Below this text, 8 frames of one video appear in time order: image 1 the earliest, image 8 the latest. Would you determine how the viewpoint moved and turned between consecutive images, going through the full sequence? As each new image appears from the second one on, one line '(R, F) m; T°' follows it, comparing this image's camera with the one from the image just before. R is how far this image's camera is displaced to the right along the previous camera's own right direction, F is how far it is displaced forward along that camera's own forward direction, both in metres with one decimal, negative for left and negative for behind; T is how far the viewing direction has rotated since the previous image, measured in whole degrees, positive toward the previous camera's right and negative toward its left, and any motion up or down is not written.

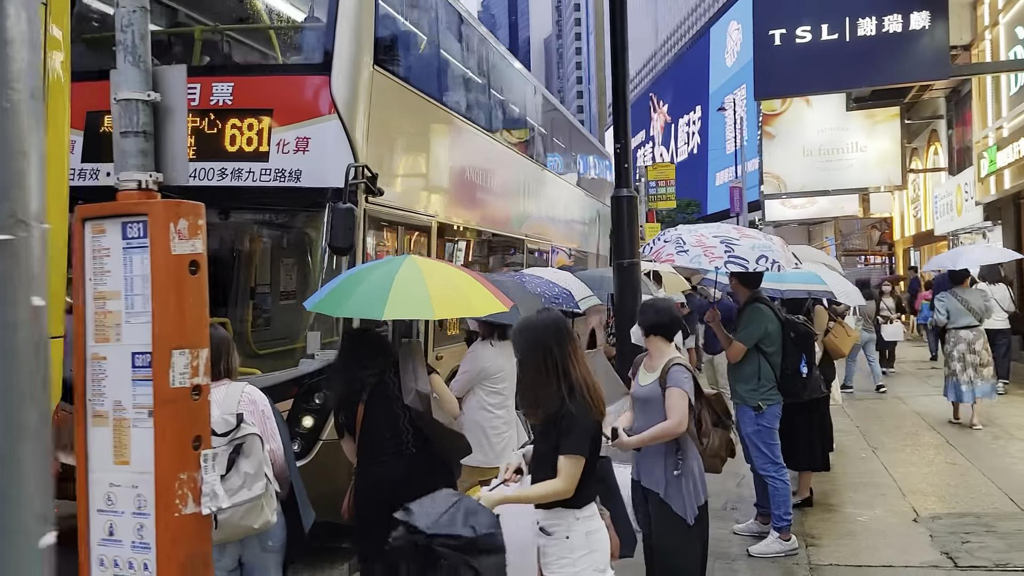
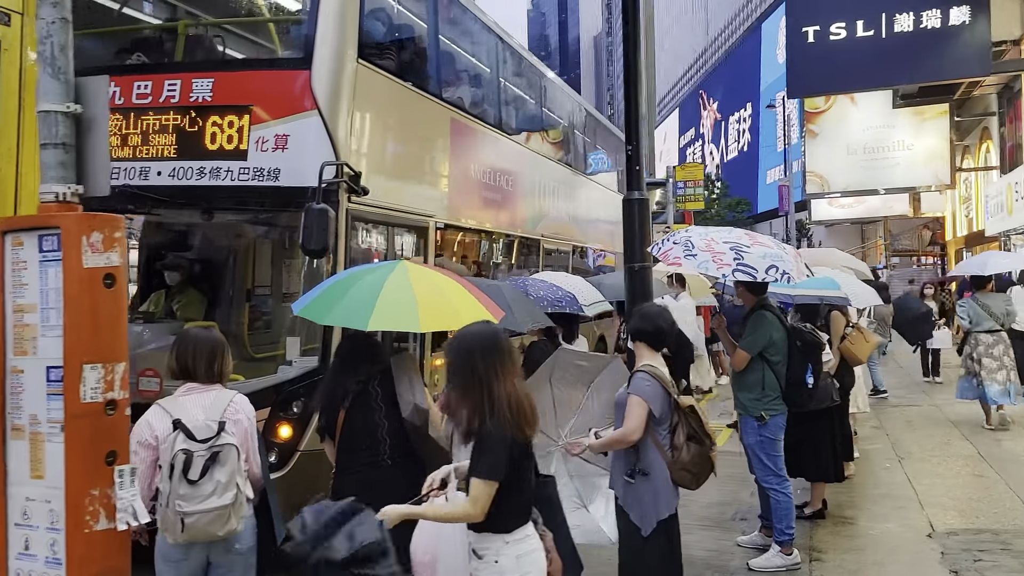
(+0.4, +0.2) m; -3°
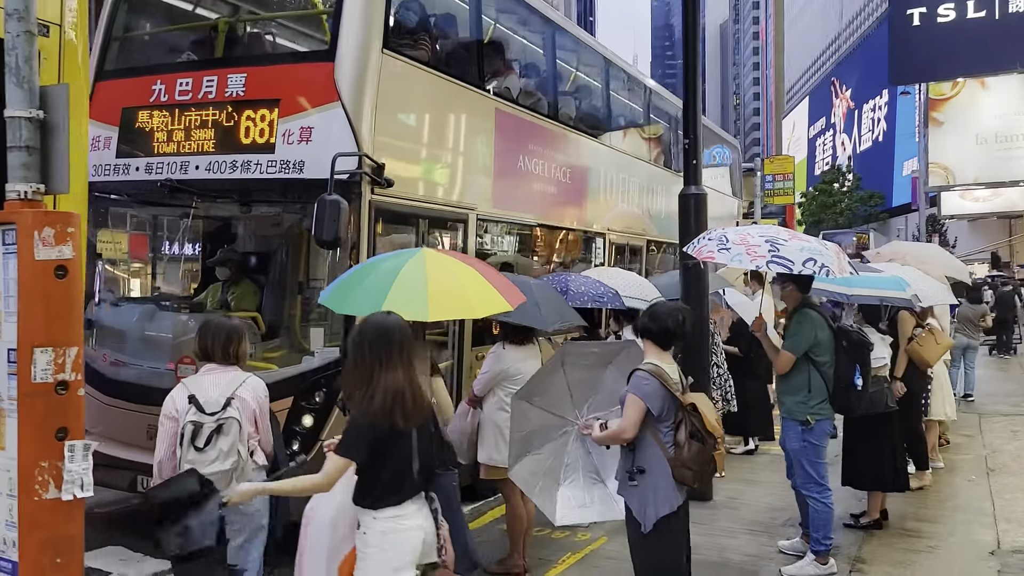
(+0.5, +0.1) m; -8°
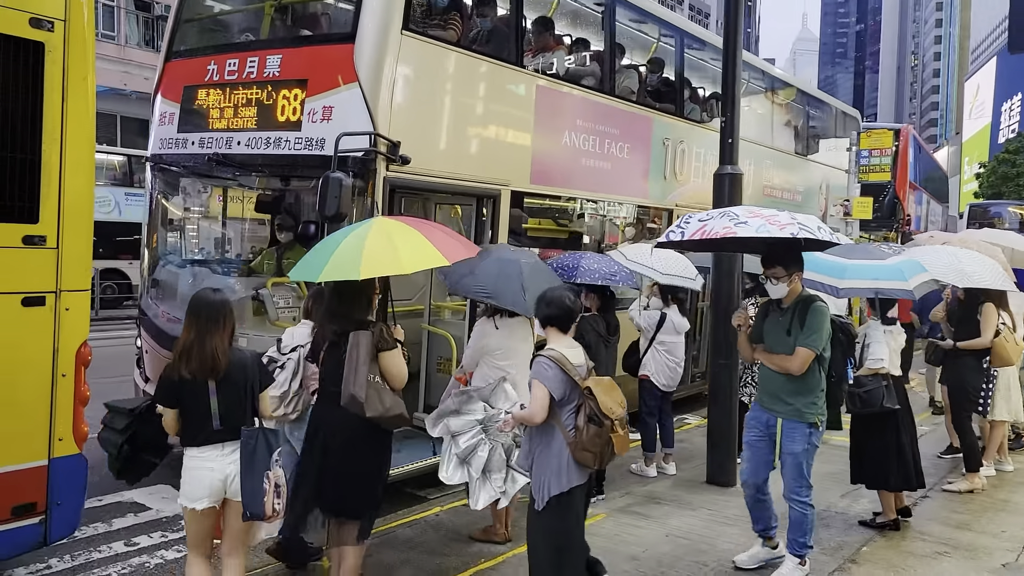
(+0.8, 0.0) m; -9°
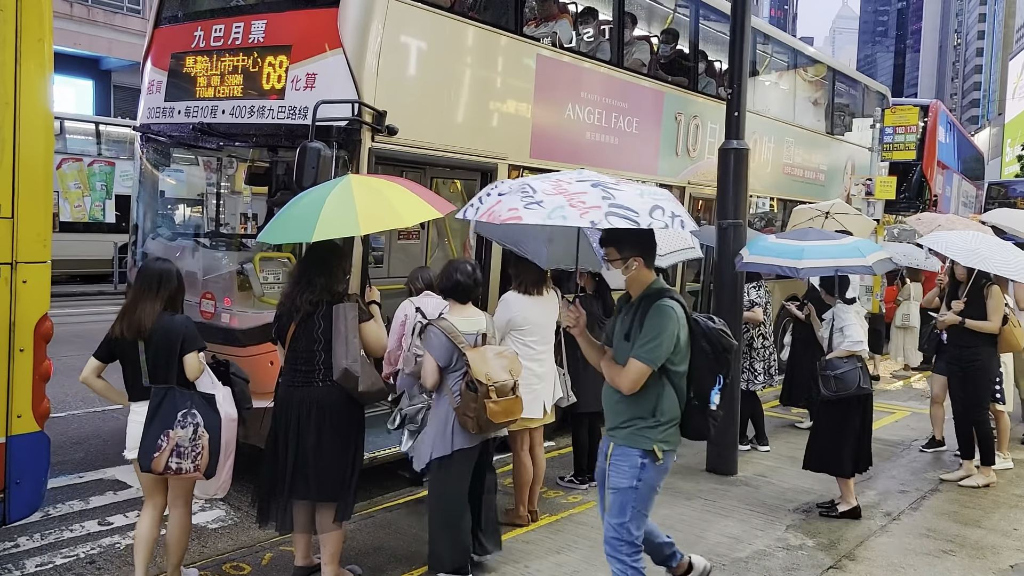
(+0.2, +0.2) m; -2°
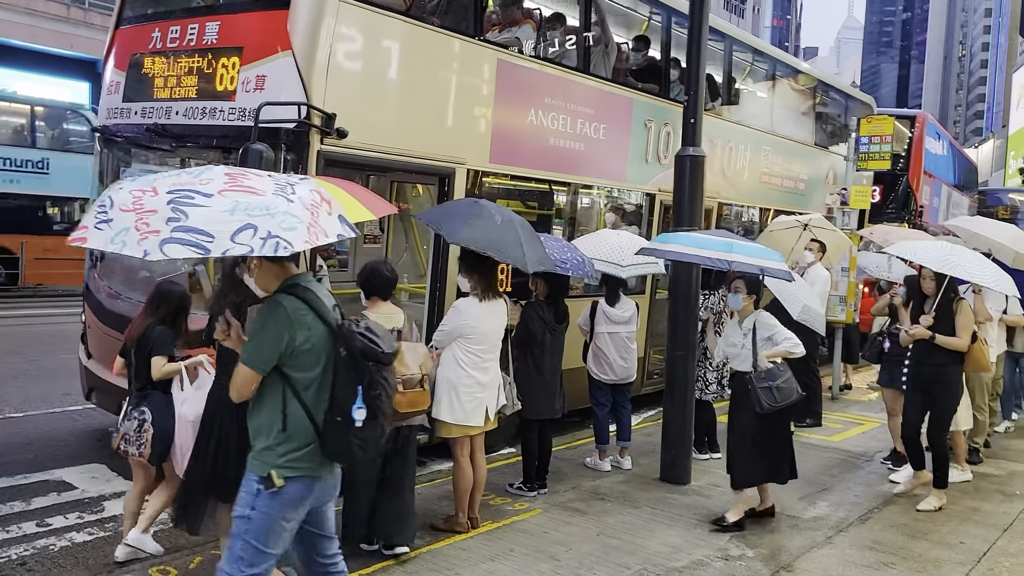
(+0.3, 0.0) m; 0°
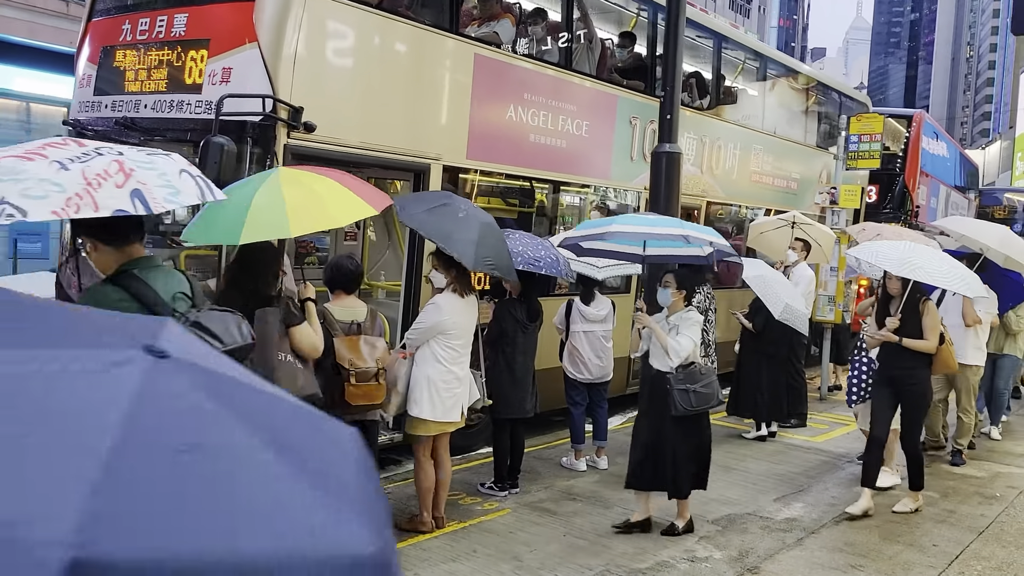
(+0.2, +0.1) m; 0°
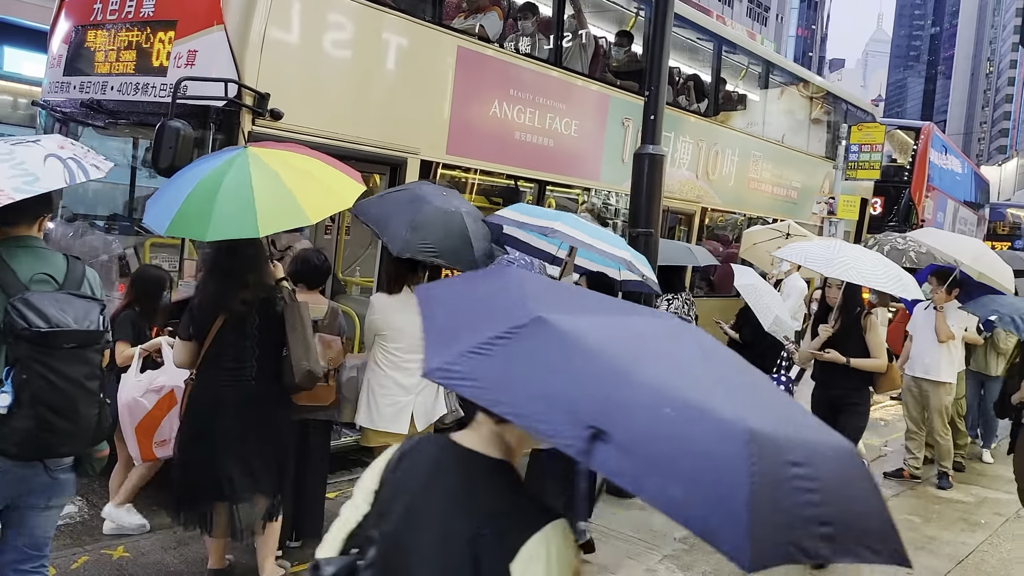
(+0.2, +0.2) m; 0°
